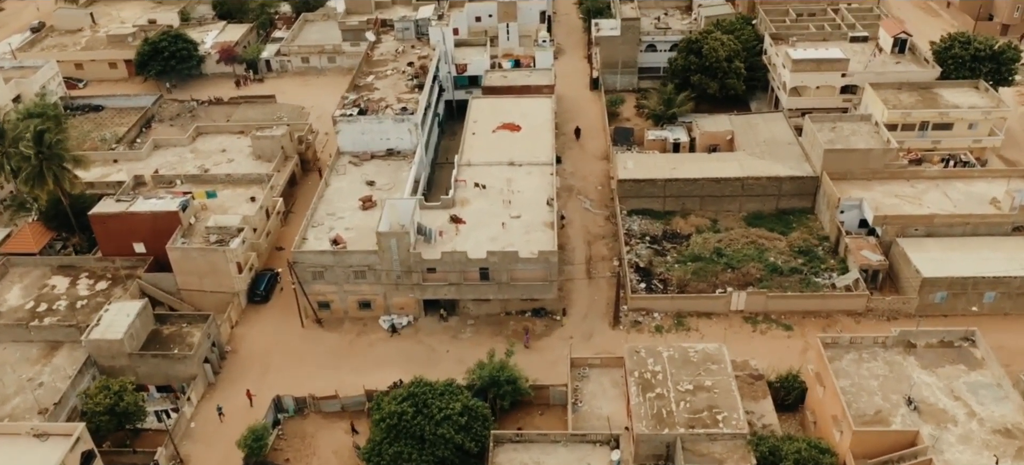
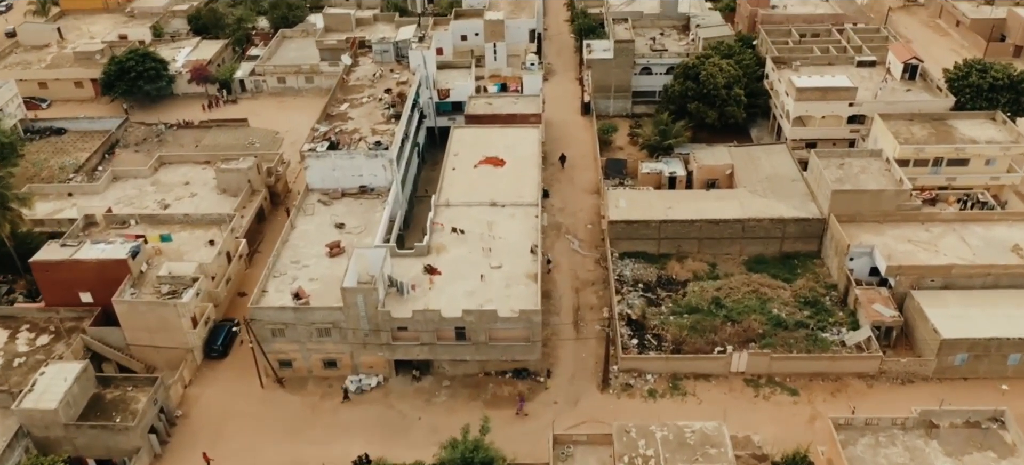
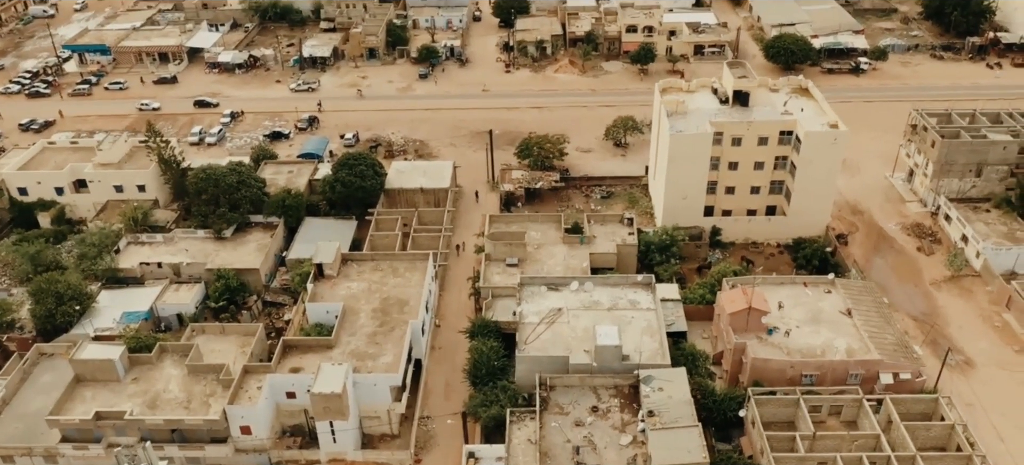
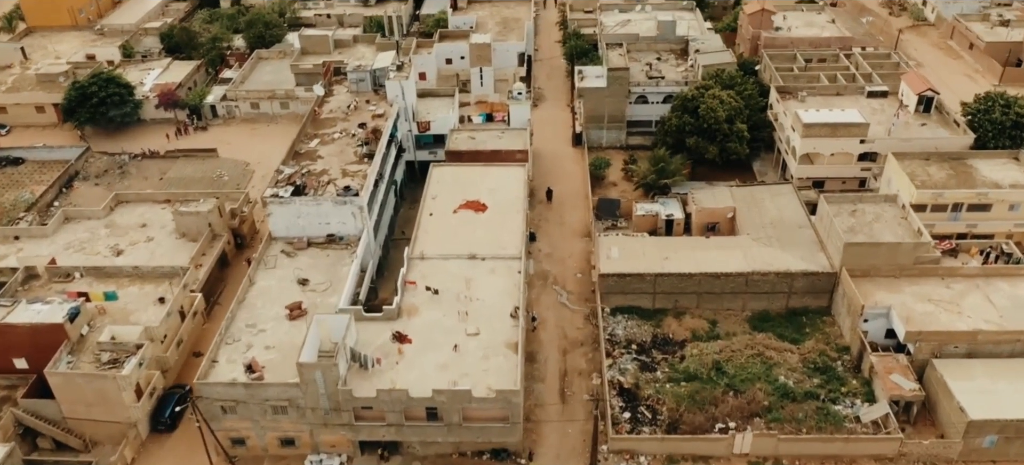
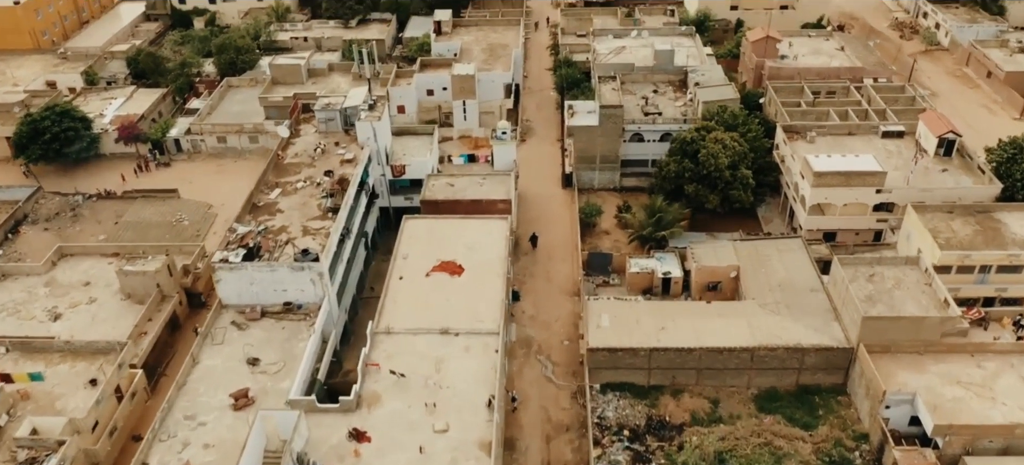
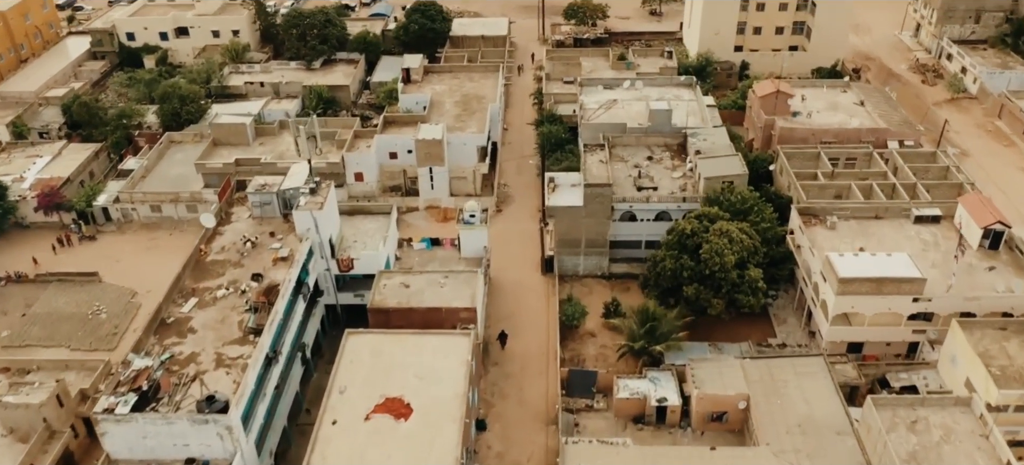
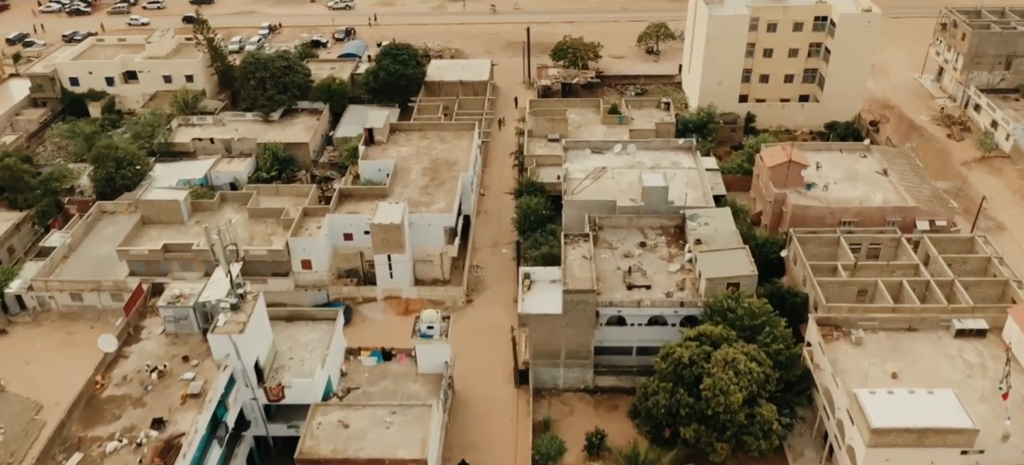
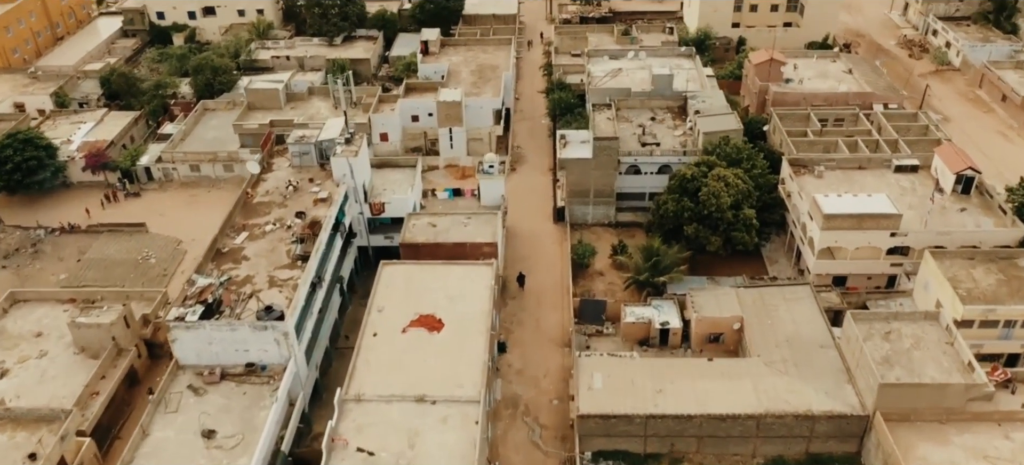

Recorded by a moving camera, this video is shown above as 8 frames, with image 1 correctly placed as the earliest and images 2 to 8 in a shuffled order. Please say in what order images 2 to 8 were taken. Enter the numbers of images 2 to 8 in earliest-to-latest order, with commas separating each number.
2, 4, 5, 8, 6, 7, 3
